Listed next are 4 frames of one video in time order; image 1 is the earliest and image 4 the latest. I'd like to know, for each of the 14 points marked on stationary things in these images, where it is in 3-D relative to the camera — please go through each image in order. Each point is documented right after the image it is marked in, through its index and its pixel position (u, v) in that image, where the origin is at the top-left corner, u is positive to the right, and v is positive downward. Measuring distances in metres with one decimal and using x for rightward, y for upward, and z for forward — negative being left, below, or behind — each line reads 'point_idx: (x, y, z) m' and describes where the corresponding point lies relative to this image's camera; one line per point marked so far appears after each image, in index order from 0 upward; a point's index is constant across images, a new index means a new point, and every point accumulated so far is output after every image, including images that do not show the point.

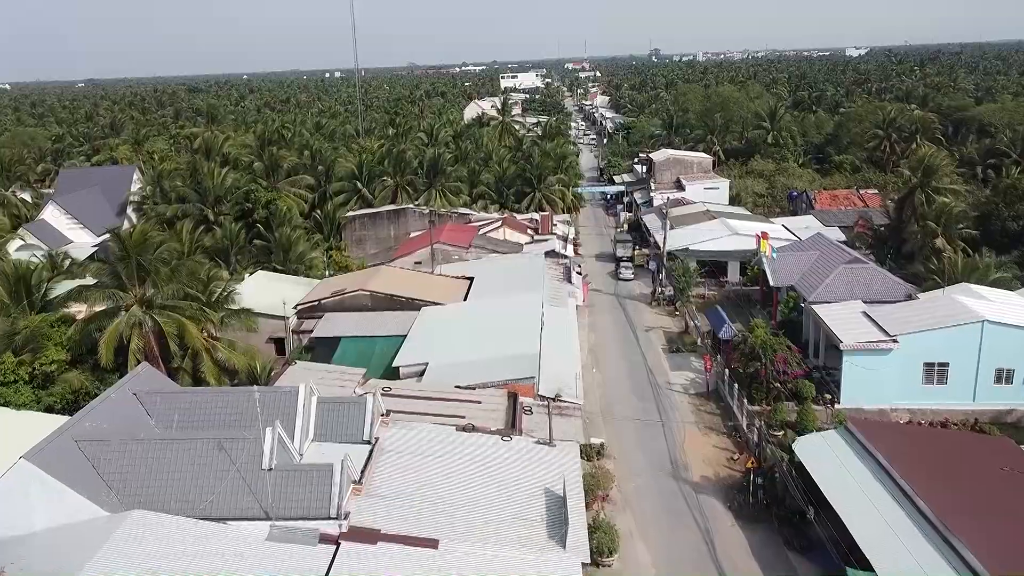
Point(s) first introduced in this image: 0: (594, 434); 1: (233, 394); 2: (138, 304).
0: (+2.1, -3.8, +19.6) m
1: (-5.8, -2.3, +15.4) m
2: (-9.5, -0.4, +19.2) m
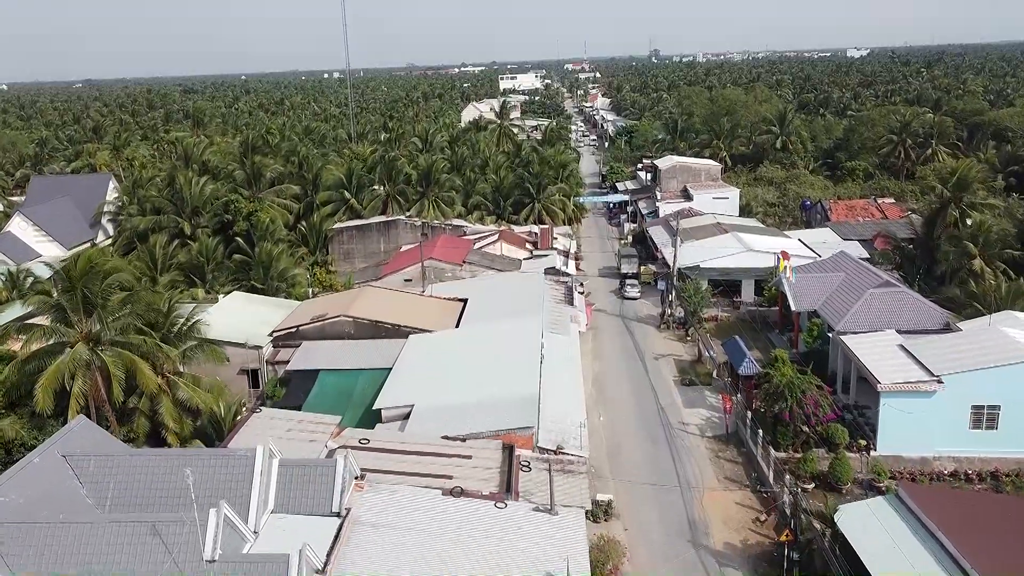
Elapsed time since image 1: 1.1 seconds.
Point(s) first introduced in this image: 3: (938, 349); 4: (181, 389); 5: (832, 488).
0: (+2.0, -4.6, +17.3) m
1: (-5.9, -3.0, +13.1) m
2: (-9.6, -1.2, +16.9) m
3: (+10.8, -1.6, +19.3) m
4: (-8.1, -2.5, +18.6) m
5: (+7.3, -4.6, +17.4) m
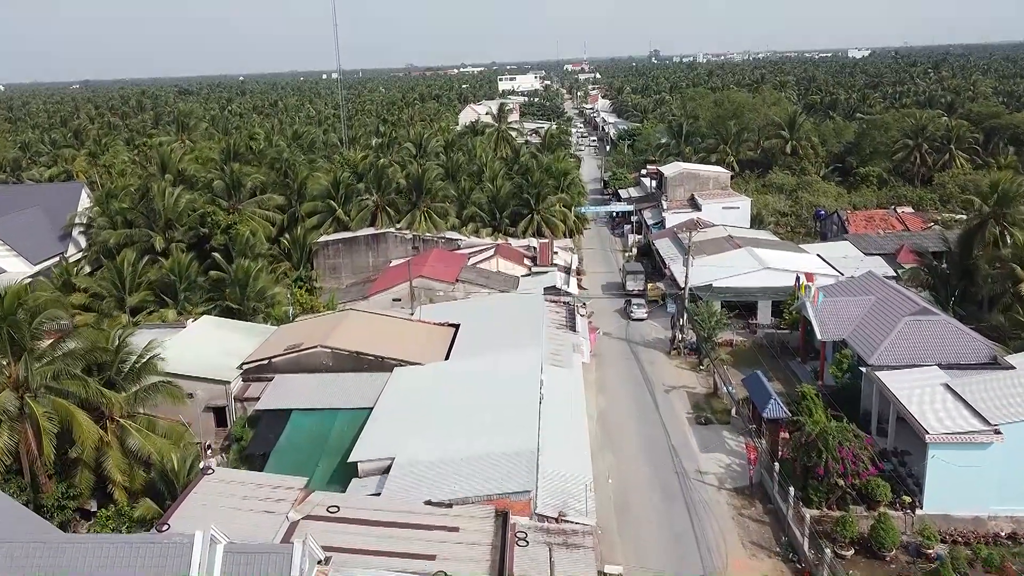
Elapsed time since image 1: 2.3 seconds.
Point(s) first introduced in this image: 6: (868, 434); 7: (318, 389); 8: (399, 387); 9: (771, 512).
0: (+1.9, -5.3, +15.0) m
1: (-6.0, -3.8, +10.8) m
2: (-9.7, -1.9, +14.7) m
3: (+10.7, -2.3, +17.0) m
4: (-8.2, -3.2, +16.3) m
5: (+7.2, -5.3, +15.1) m
6: (+8.9, -3.6, +18.9) m
7: (-5.1, -2.6, +19.9) m
8: (-2.9, -2.4, +19.5) m
9: (+5.6, -4.9, +16.5) m
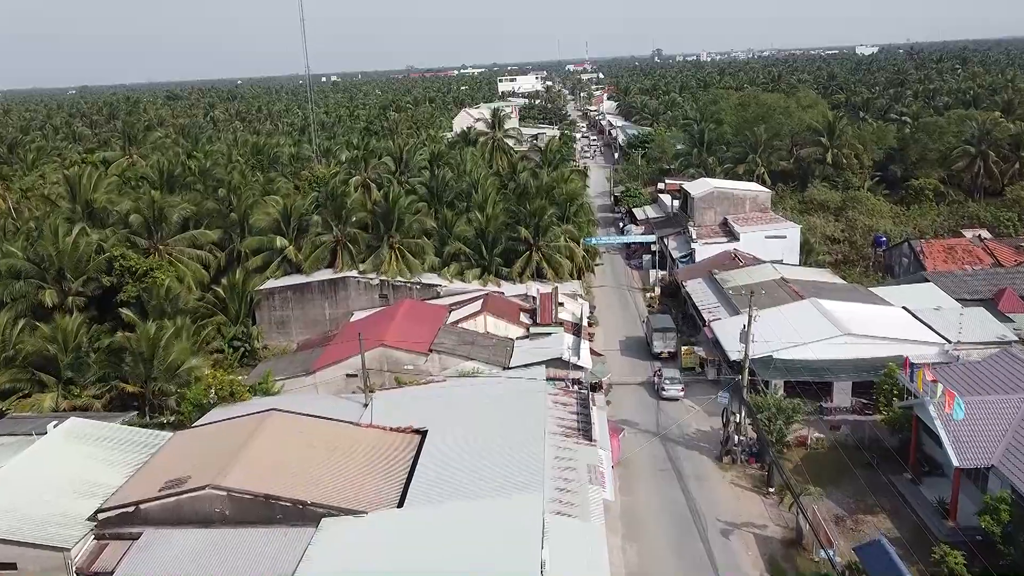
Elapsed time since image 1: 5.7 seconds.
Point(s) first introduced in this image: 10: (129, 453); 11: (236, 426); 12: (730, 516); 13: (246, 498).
0: (+1.7, -7.3, +8.1) m
1: (-6.3, -5.8, +3.9) m
2: (-9.9, -4.0, +7.8) m
3: (+10.5, -4.2, +10.0) m
4: (-8.5, -5.3, +9.4) m
5: (+7.0, -7.2, +8.2) m
6: (+8.6, -5.5, +11.9) m
7: (-5.3, -4.7, +13.0) m
8: (-3.1, -4.4, +12.5) m
9: (+5.4, -6.8, +9.6) m
10: (-8.2, -3.5, +16.2) m
11: (-6.2, -3.1, +16.7) m
12: (+4.6, -4.8, +16.1) m
13: (-4.8, -3.8, +13.7) m
